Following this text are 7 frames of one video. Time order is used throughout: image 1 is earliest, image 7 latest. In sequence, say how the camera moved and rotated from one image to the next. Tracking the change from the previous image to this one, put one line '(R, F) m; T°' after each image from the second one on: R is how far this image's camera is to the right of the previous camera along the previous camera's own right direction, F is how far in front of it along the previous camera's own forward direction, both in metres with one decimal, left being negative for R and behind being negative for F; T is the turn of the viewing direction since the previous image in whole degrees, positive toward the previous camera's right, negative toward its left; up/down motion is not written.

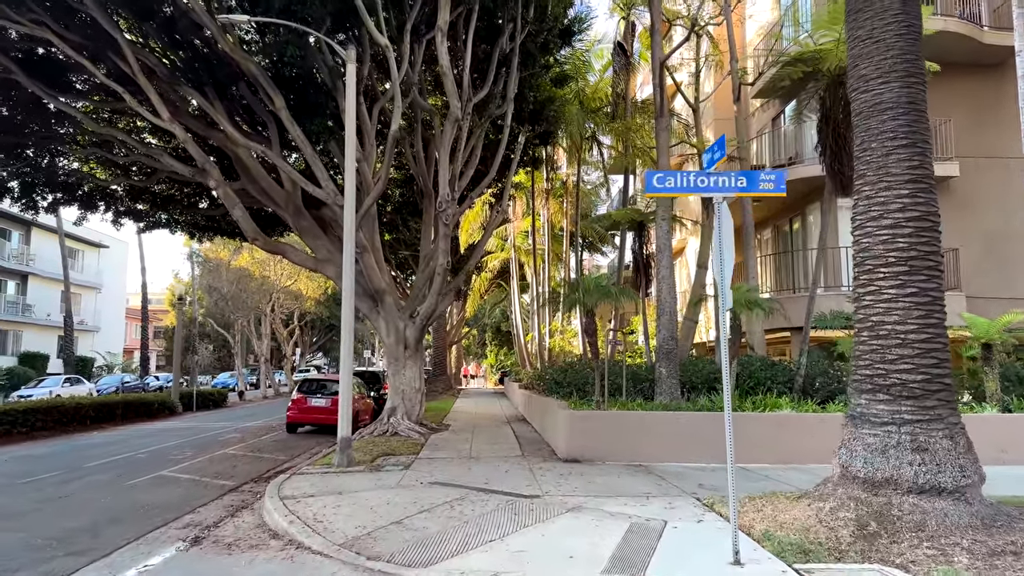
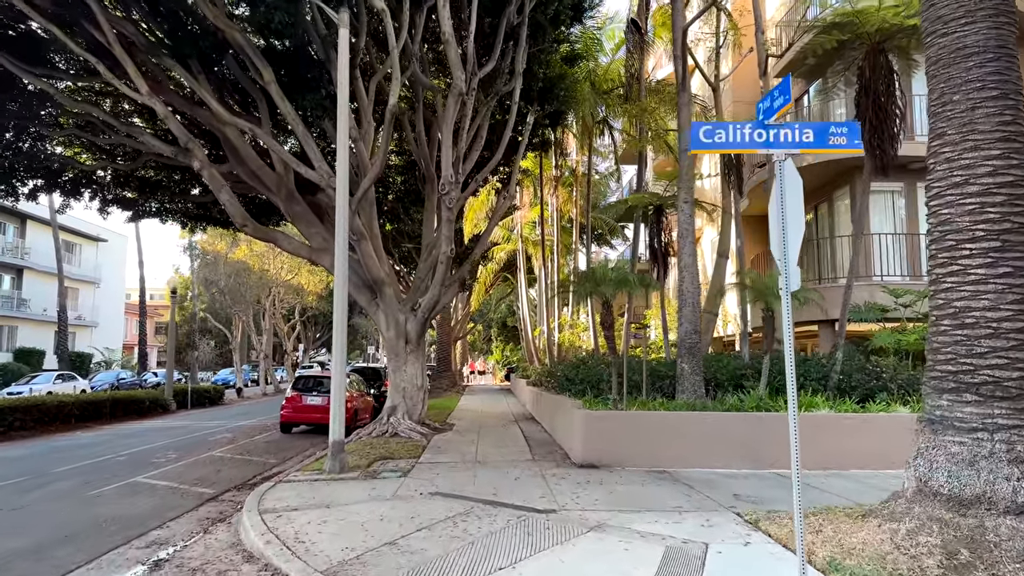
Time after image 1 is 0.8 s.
(-0.1, +1.0) m; 0°
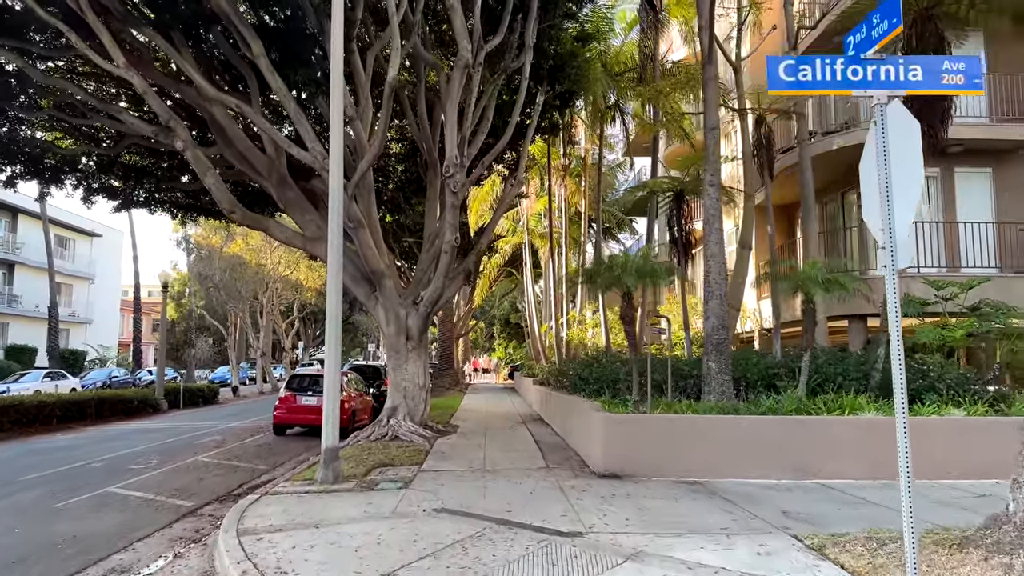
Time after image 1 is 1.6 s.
(-0.1, +1.0) m; 0°
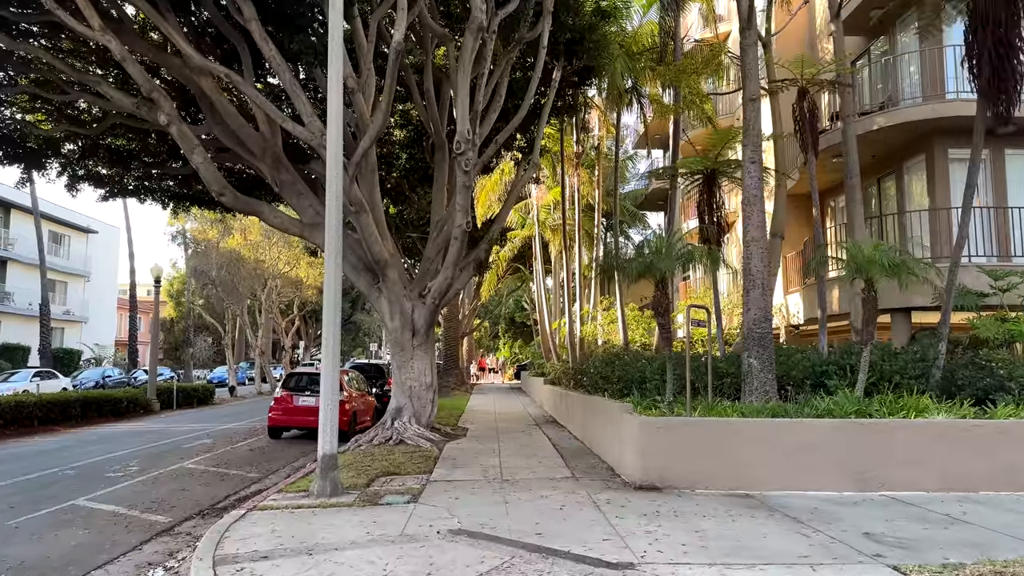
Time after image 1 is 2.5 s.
(-0.2, +1.1) m; 0°
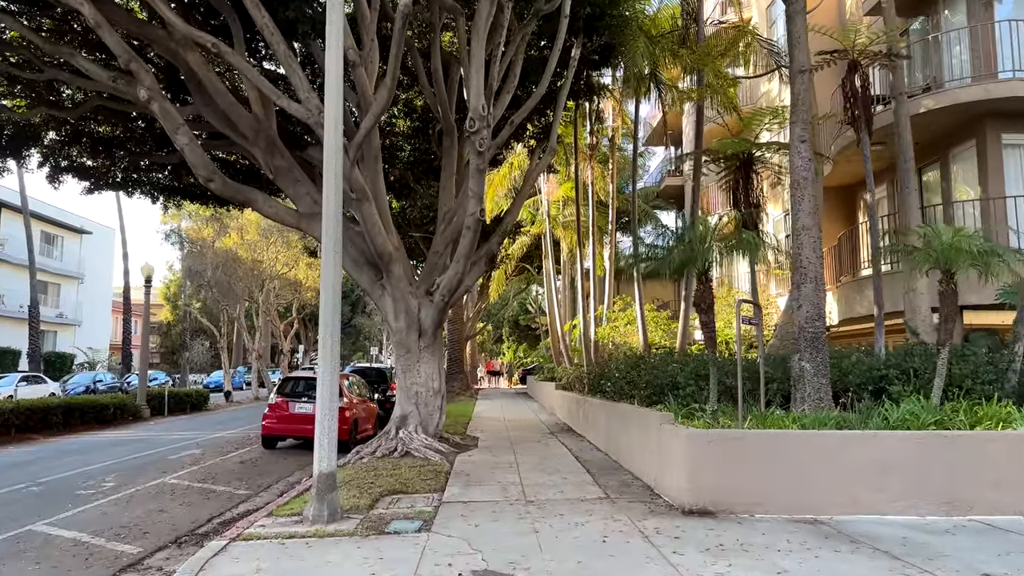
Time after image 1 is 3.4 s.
(-0.3, +1.1) m; 0°
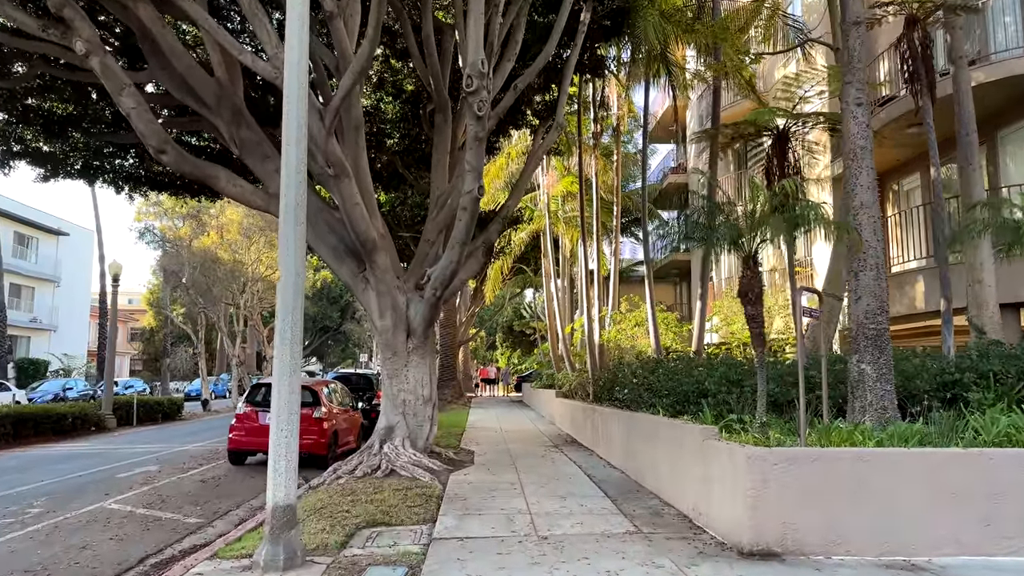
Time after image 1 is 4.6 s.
(-0.1, +1.4) m; +1°
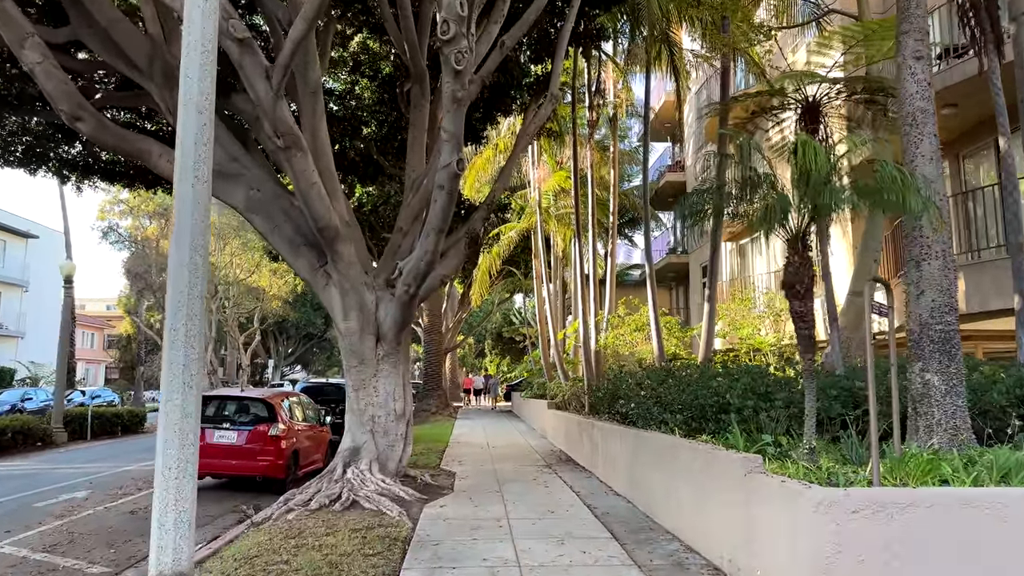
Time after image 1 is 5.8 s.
(0.0, +1.4) m; +1°
